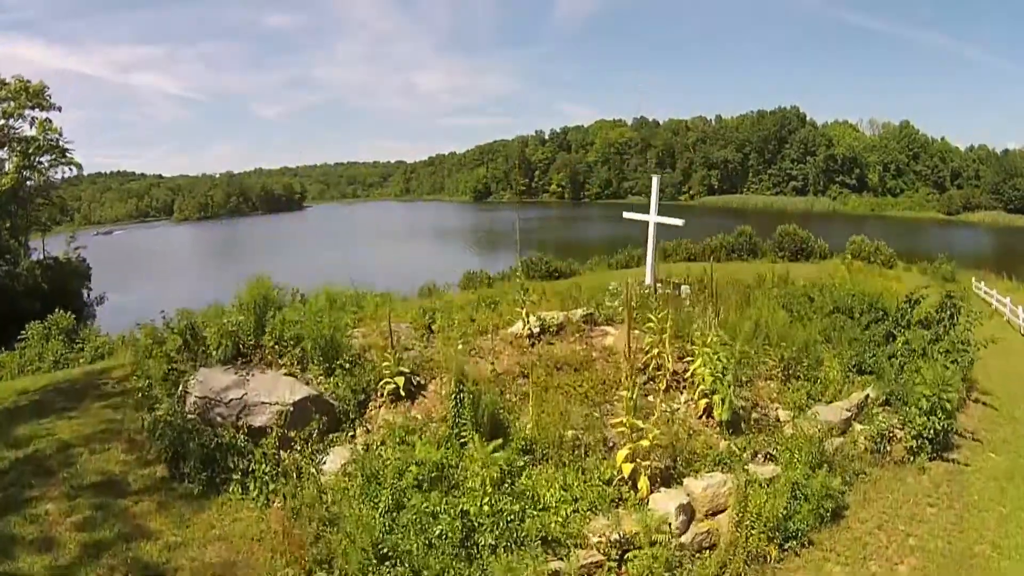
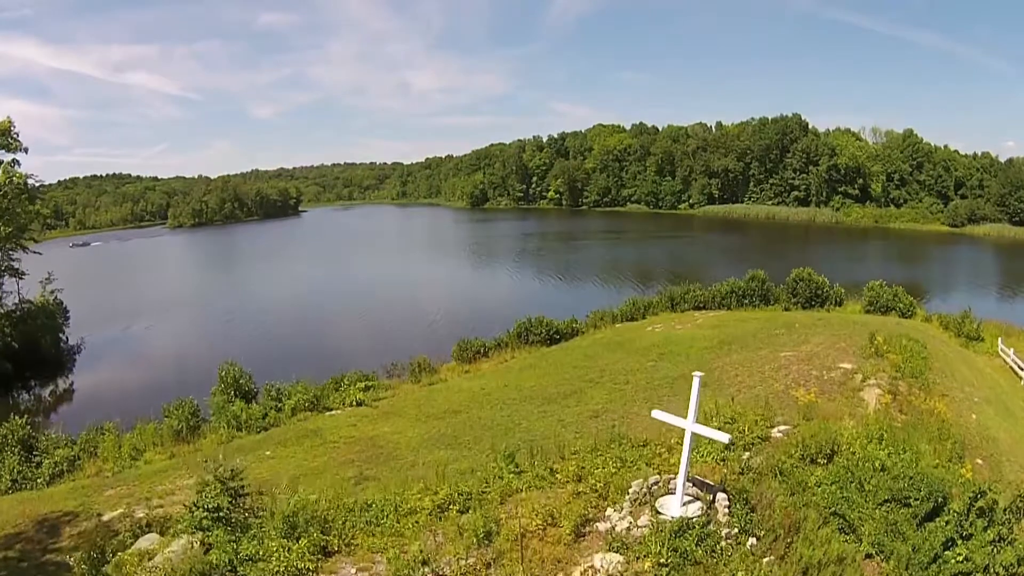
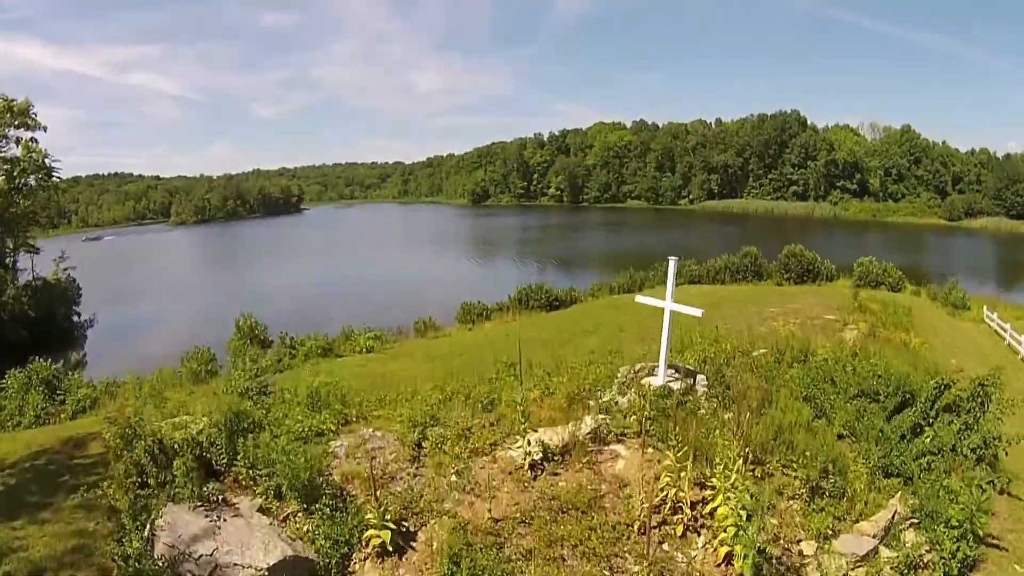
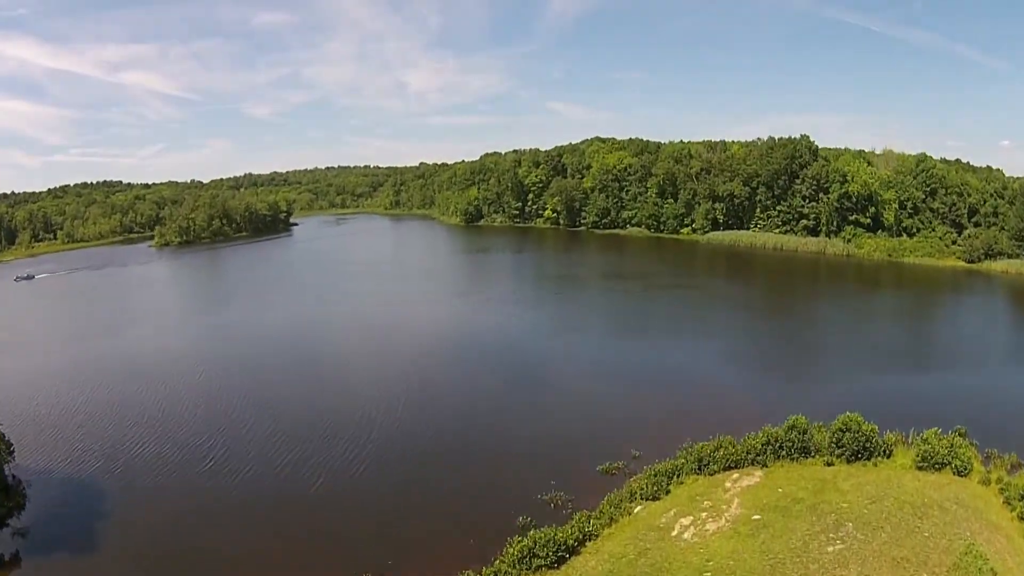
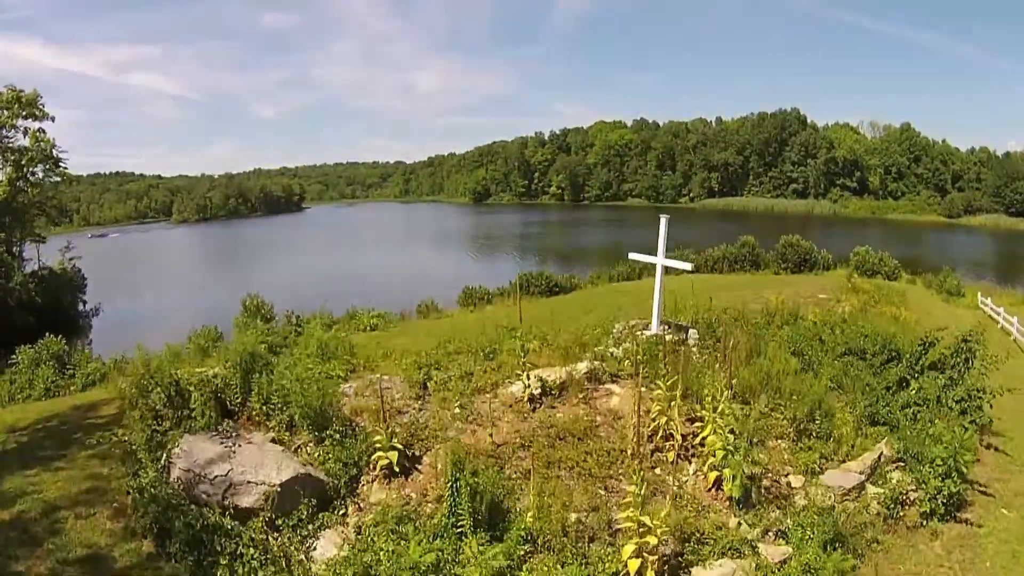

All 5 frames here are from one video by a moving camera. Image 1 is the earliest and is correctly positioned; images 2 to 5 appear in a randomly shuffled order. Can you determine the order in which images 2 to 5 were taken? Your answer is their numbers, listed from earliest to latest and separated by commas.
5, 3, 2, 4
